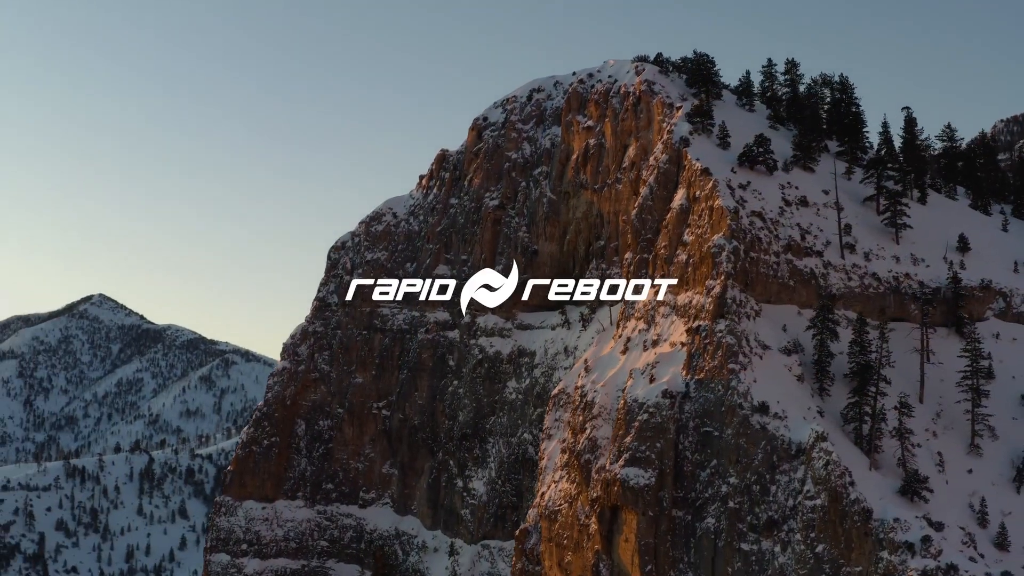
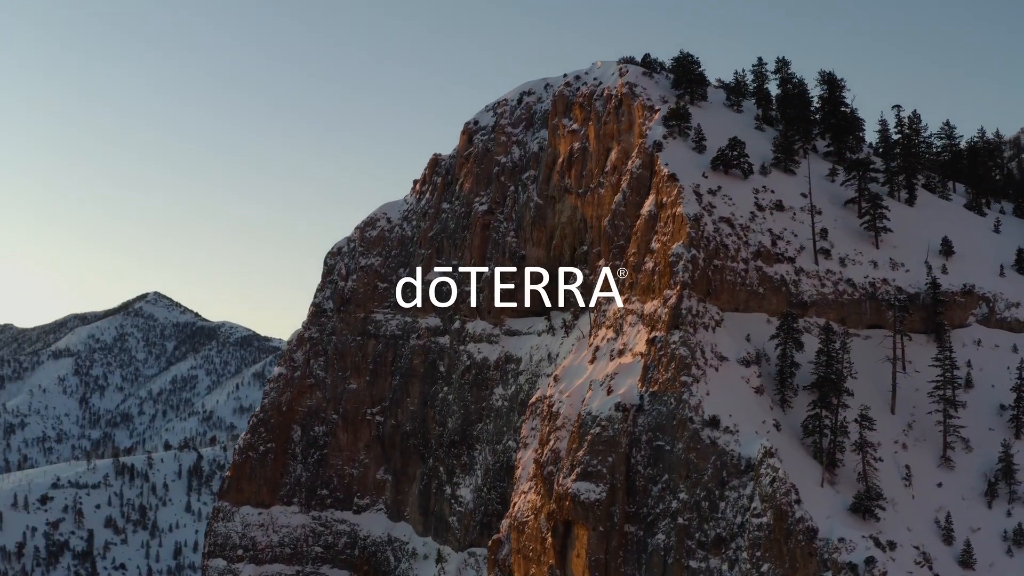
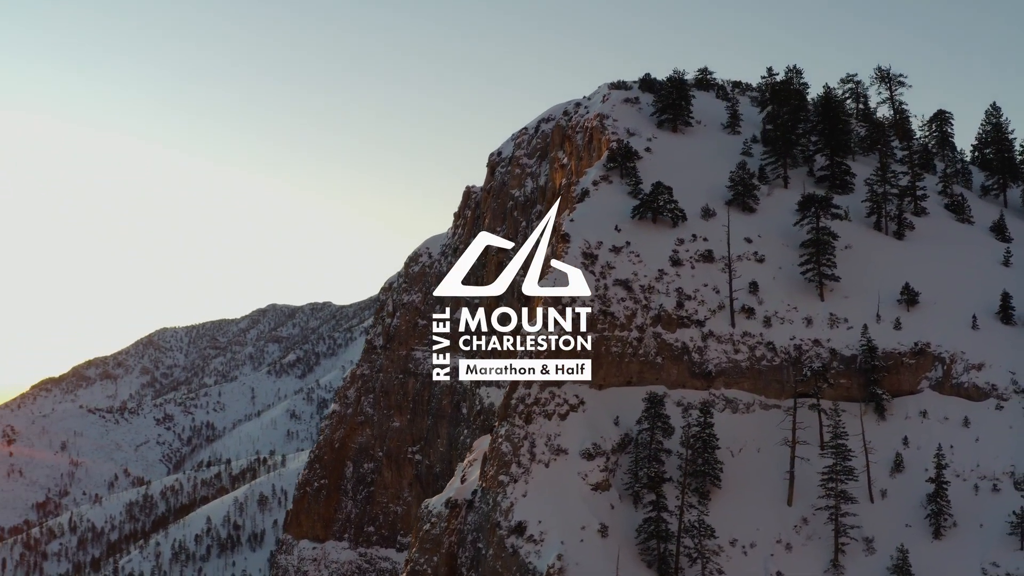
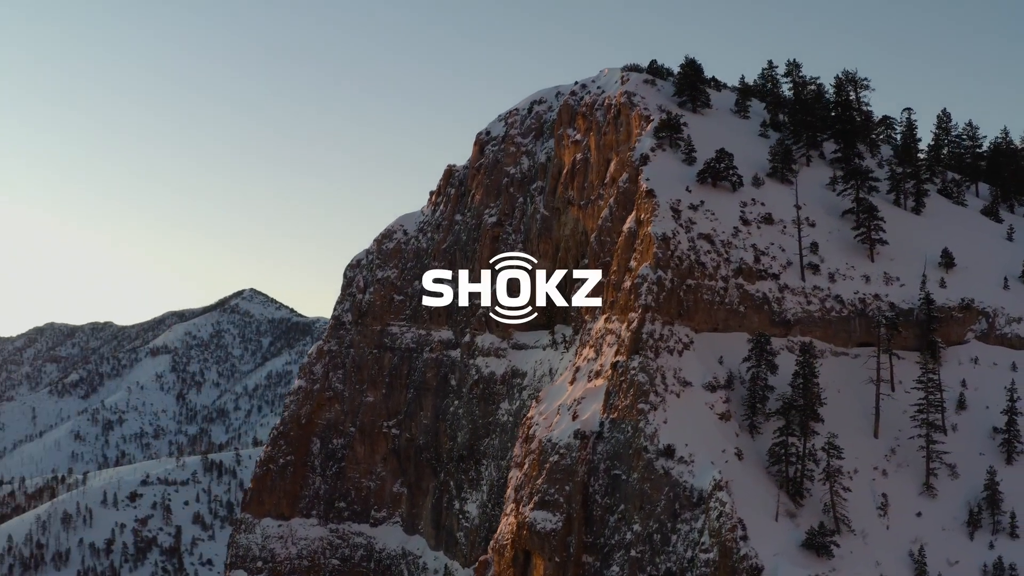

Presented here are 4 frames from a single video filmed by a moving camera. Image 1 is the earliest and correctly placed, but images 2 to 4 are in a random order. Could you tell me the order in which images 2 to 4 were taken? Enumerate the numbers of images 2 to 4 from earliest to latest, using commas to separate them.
2, 4, 3
